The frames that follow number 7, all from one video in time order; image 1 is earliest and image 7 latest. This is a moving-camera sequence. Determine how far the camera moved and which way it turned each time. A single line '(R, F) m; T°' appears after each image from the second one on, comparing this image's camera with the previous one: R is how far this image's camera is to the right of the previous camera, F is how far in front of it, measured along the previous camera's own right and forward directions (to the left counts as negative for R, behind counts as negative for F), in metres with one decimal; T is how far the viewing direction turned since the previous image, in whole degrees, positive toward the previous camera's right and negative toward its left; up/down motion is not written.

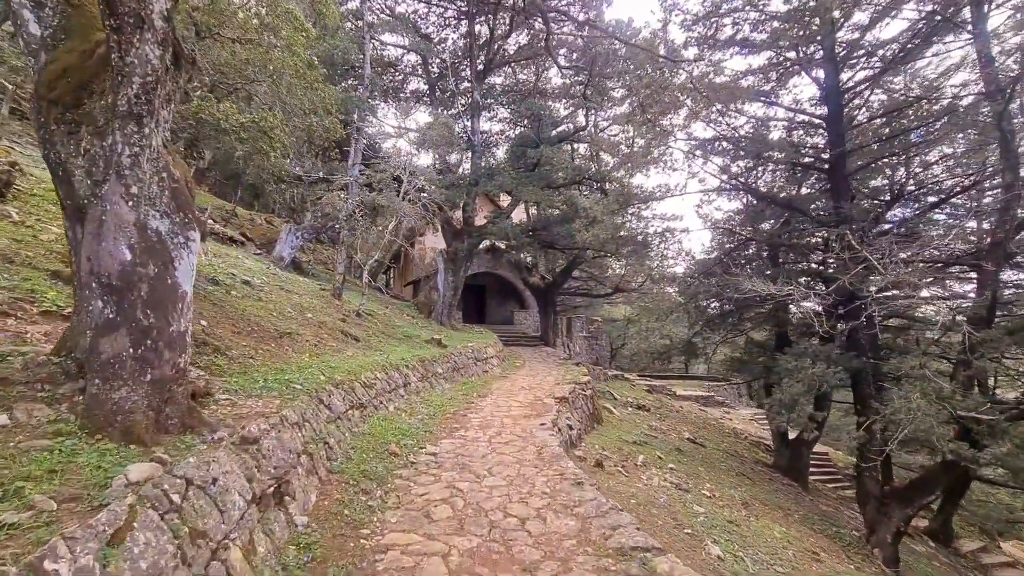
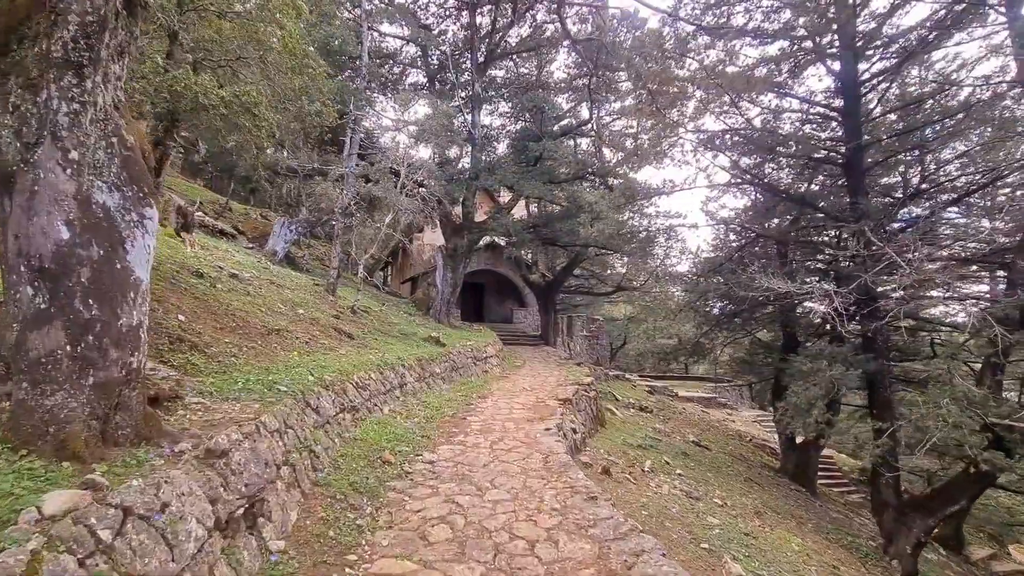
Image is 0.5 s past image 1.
(-0.1, +0.4) m; 0°
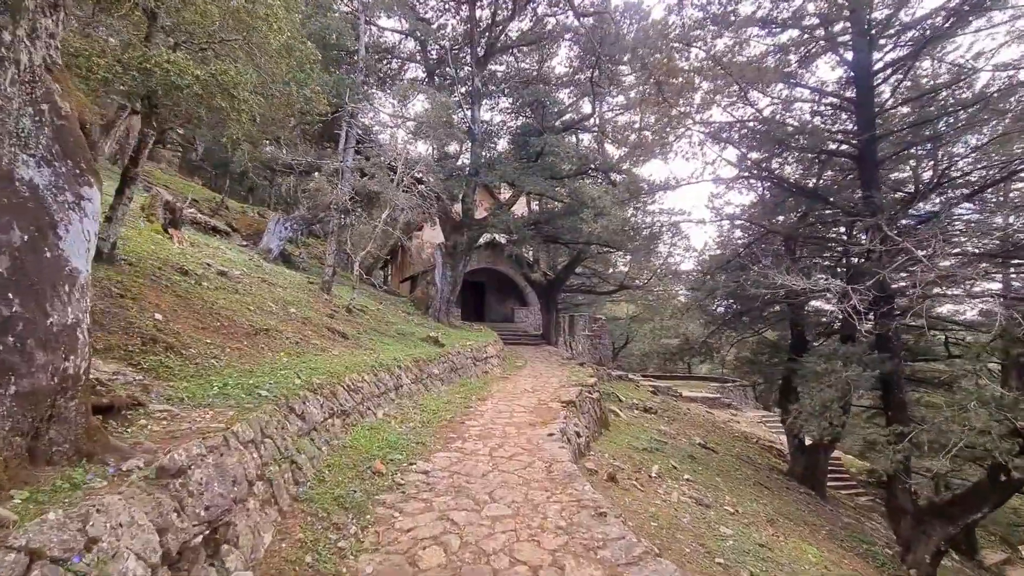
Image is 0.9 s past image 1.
(0.0, +0.3) m; 0°
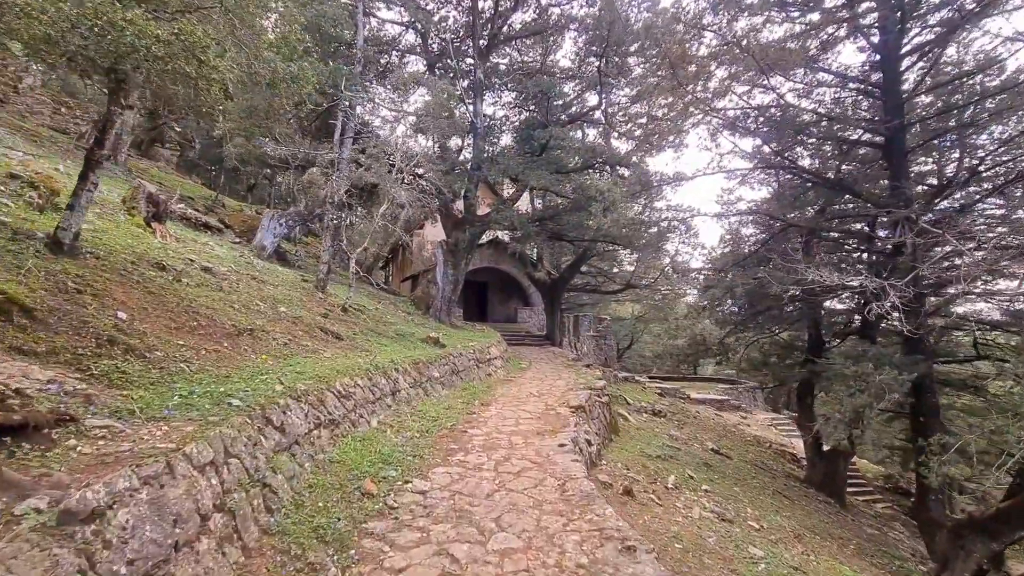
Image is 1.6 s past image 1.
(0.0, +0.5) m; 0°
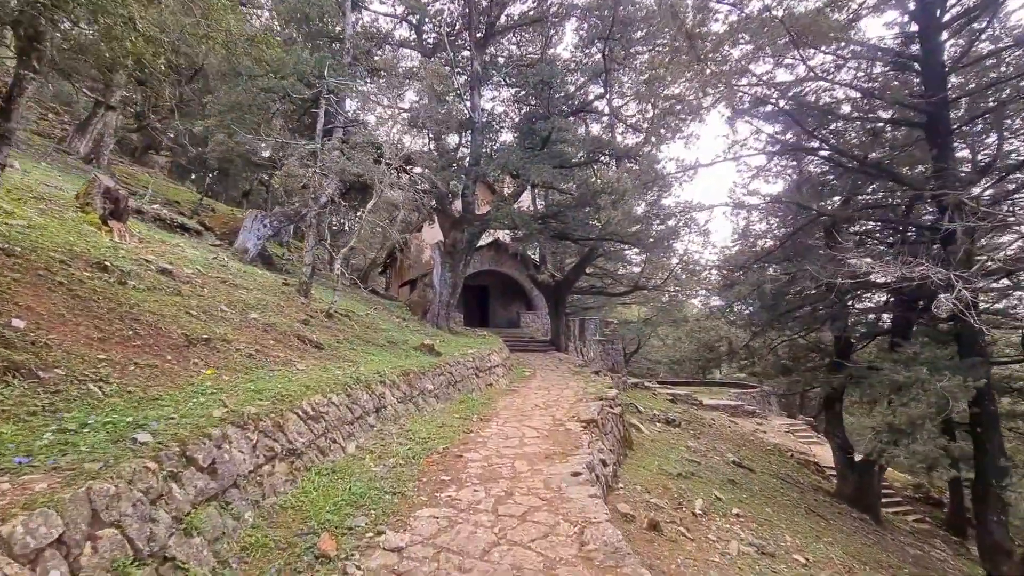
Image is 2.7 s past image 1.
(0.0, +0.8) m; 0°
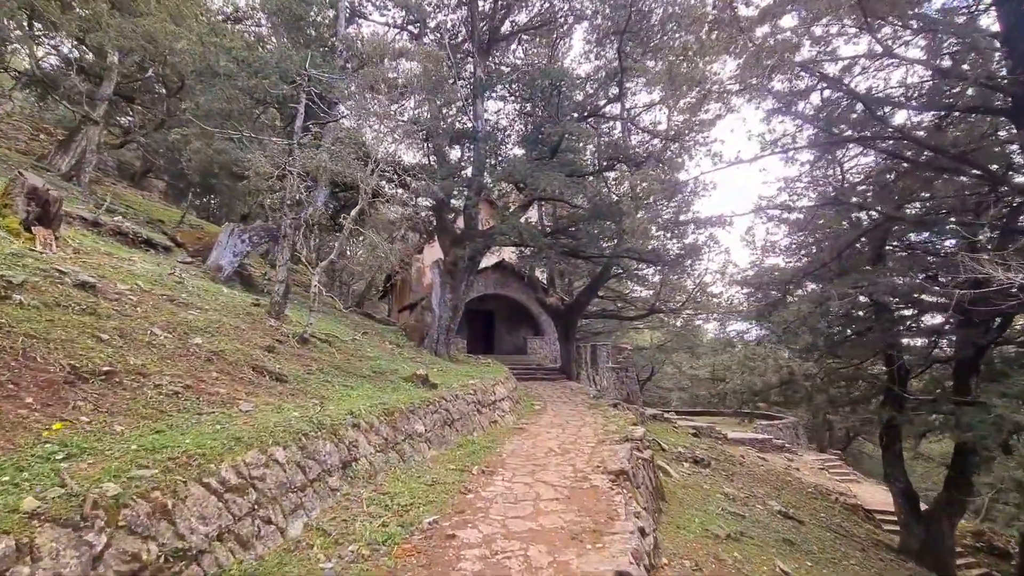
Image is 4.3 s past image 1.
(0.0, +1.2) m; -1°
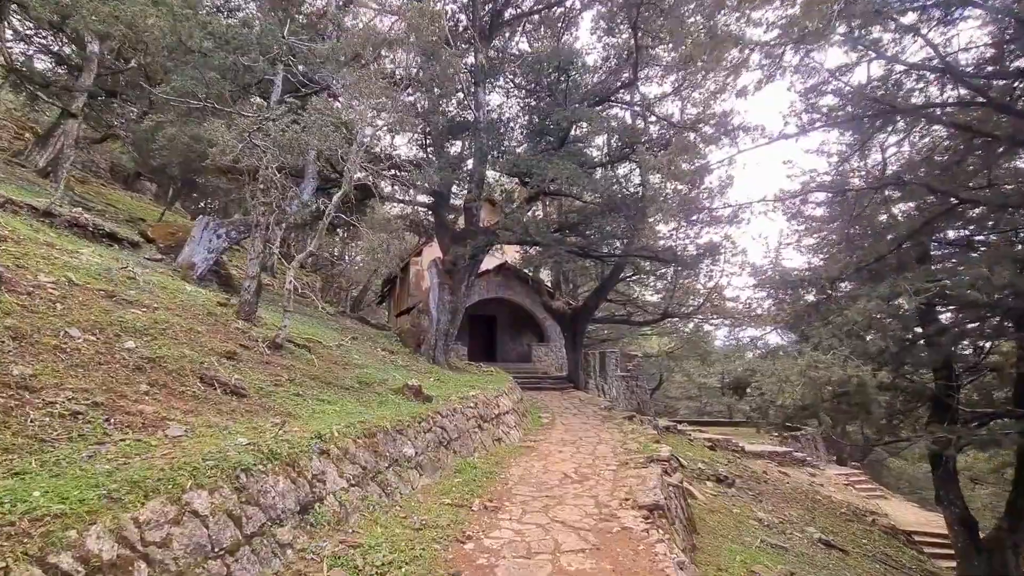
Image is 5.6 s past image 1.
(-0.1, +0.9) m; 0°
